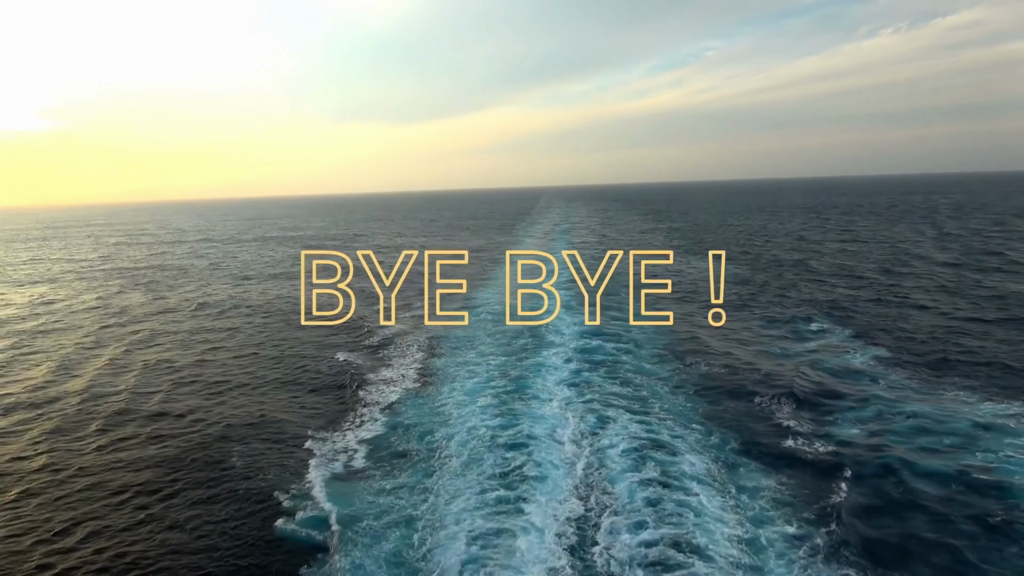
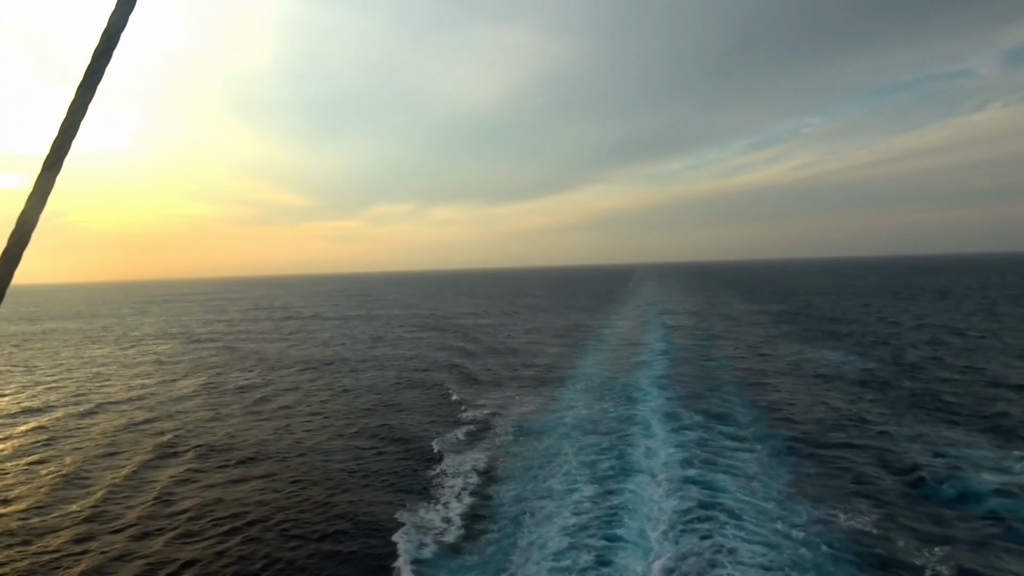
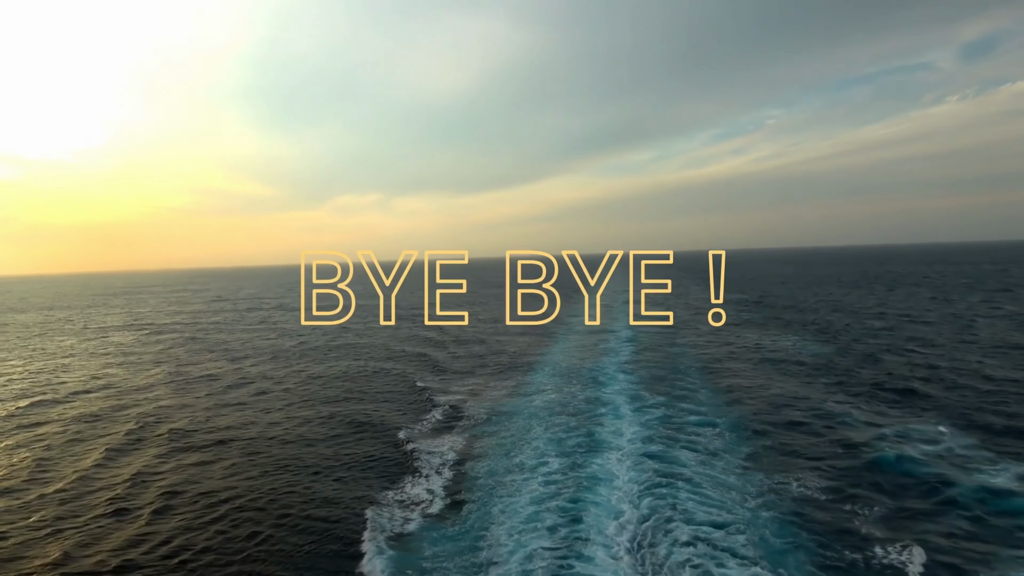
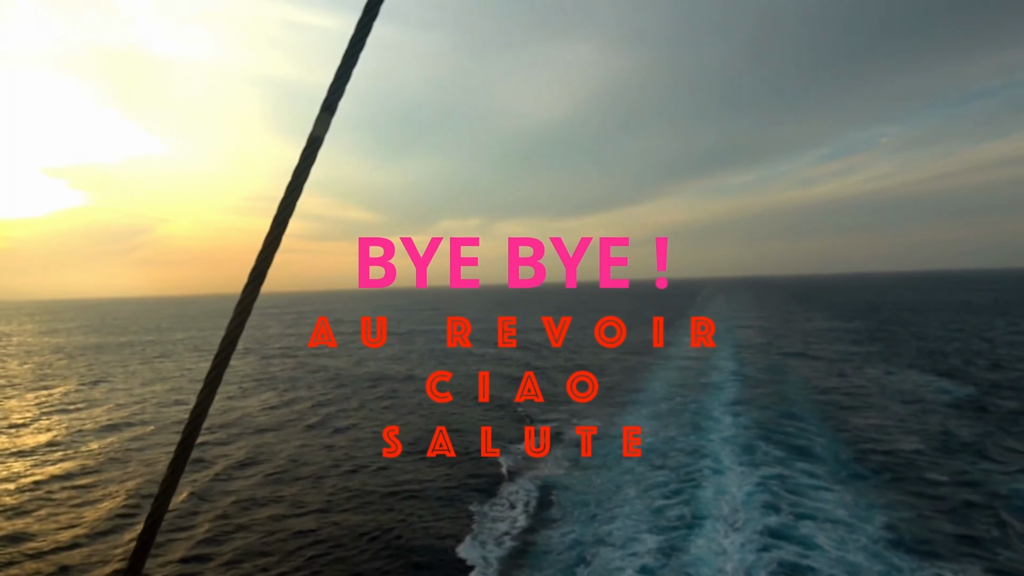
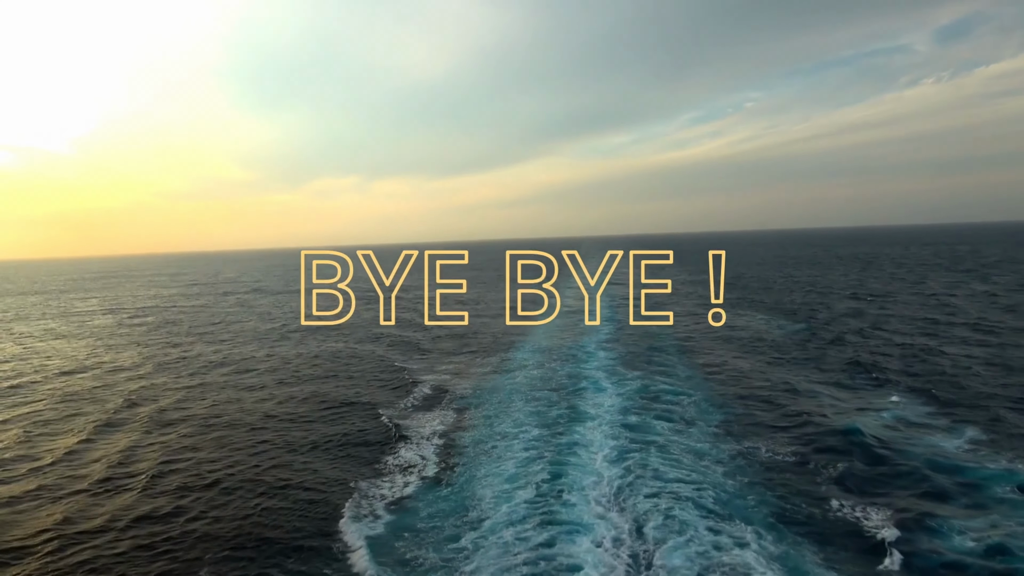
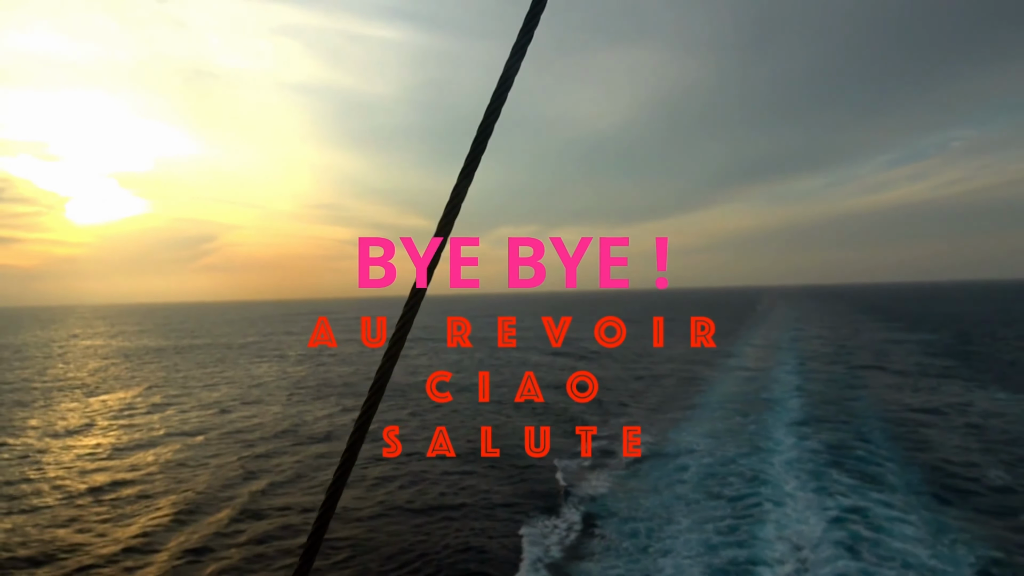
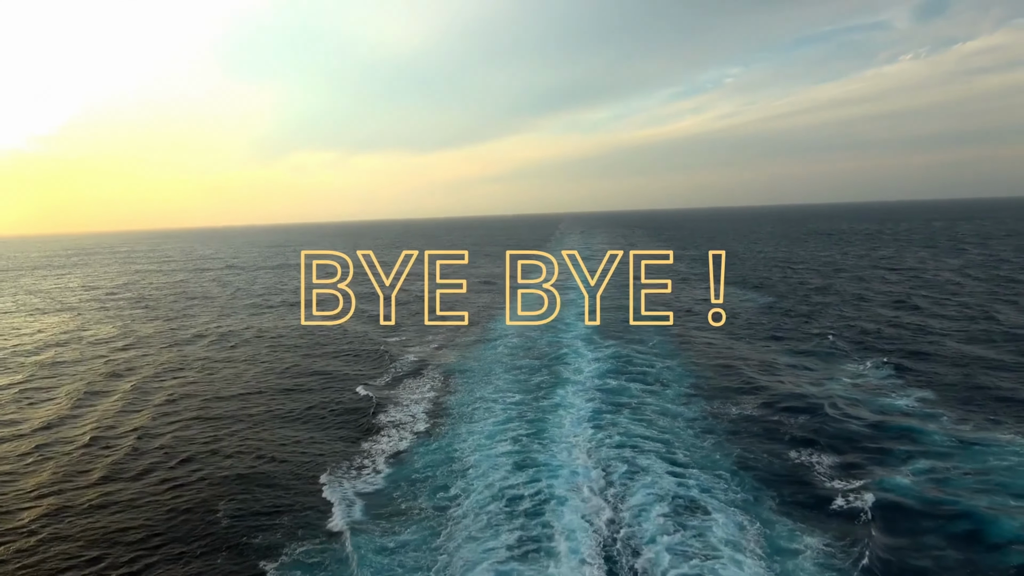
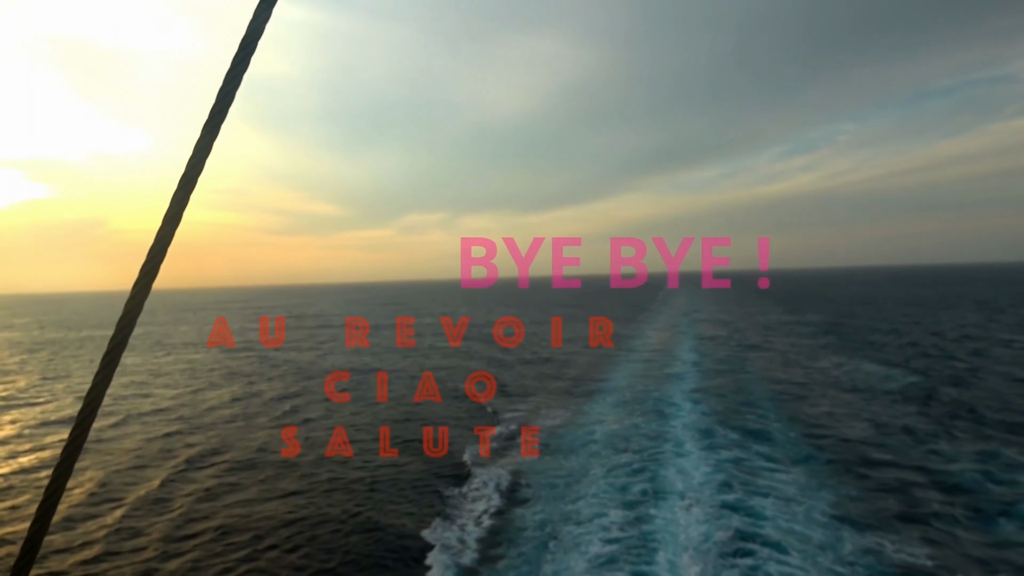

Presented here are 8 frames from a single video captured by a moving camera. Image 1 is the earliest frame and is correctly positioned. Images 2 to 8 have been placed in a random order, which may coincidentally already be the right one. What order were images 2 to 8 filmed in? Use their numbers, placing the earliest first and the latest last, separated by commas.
7, 5, 3, 2, 8, 4, 6
